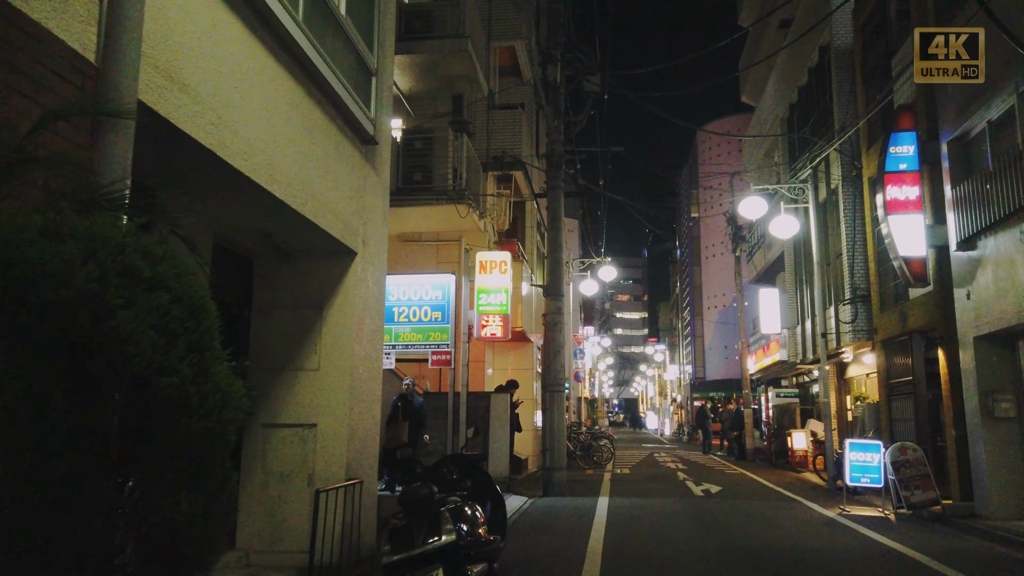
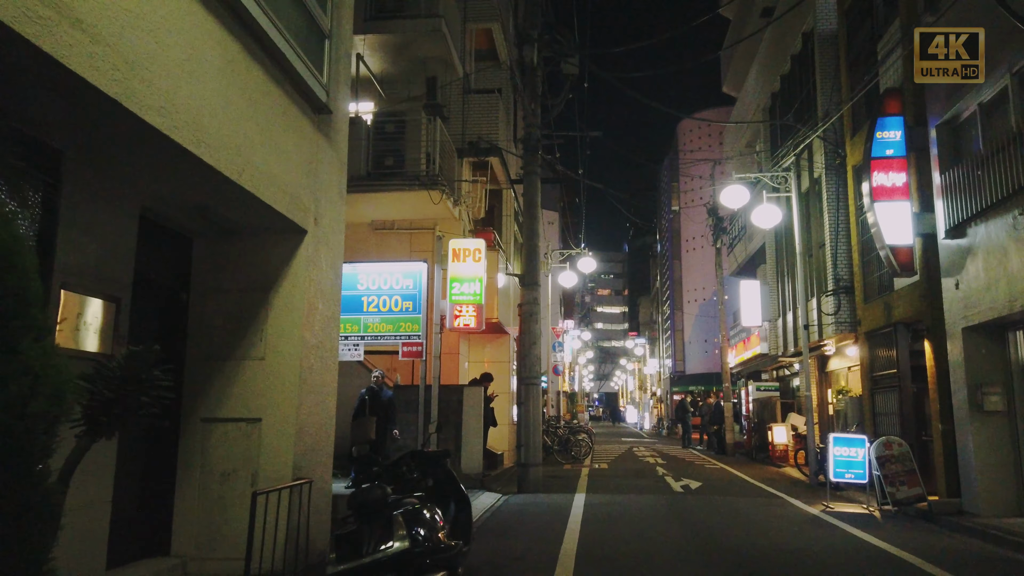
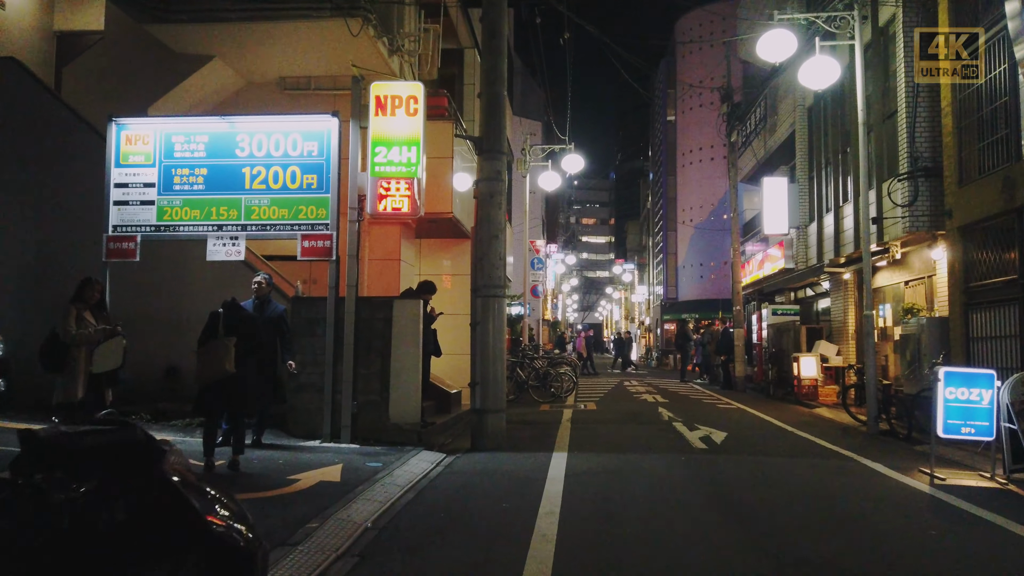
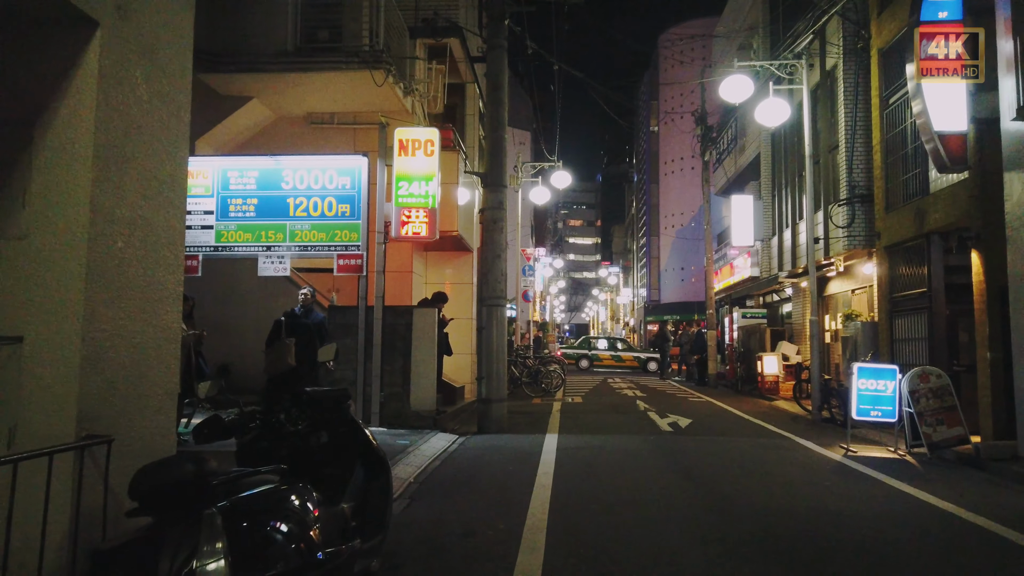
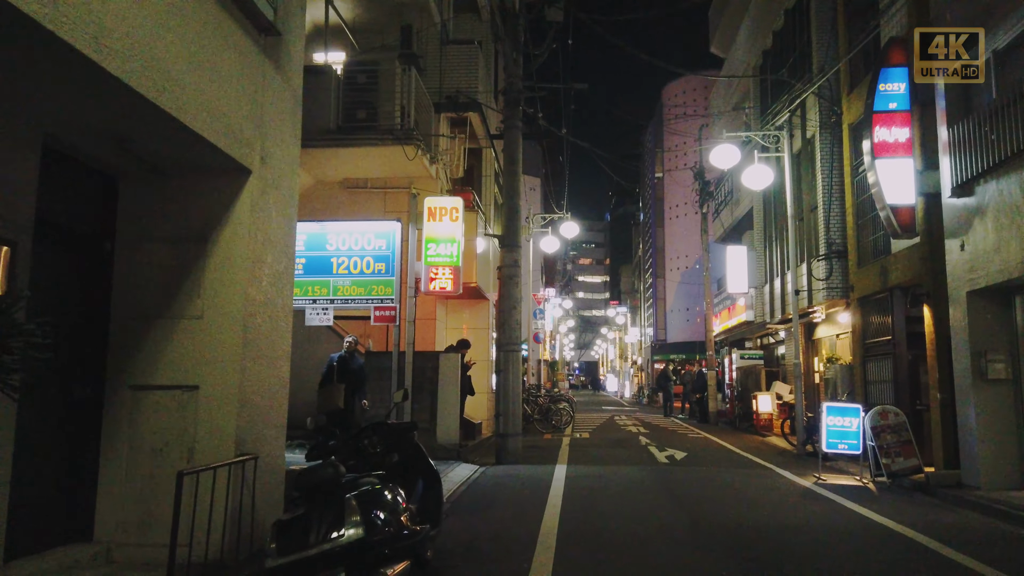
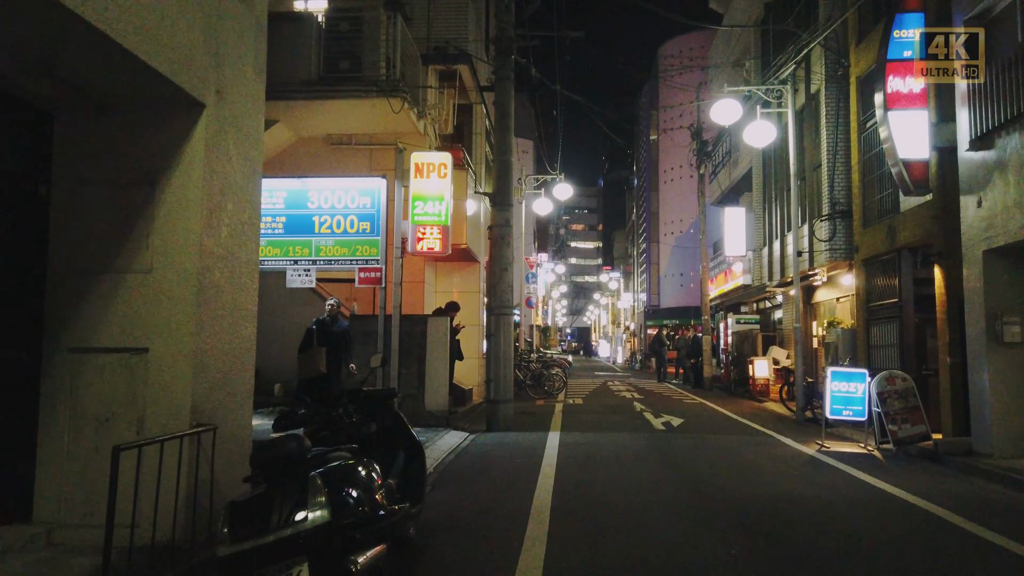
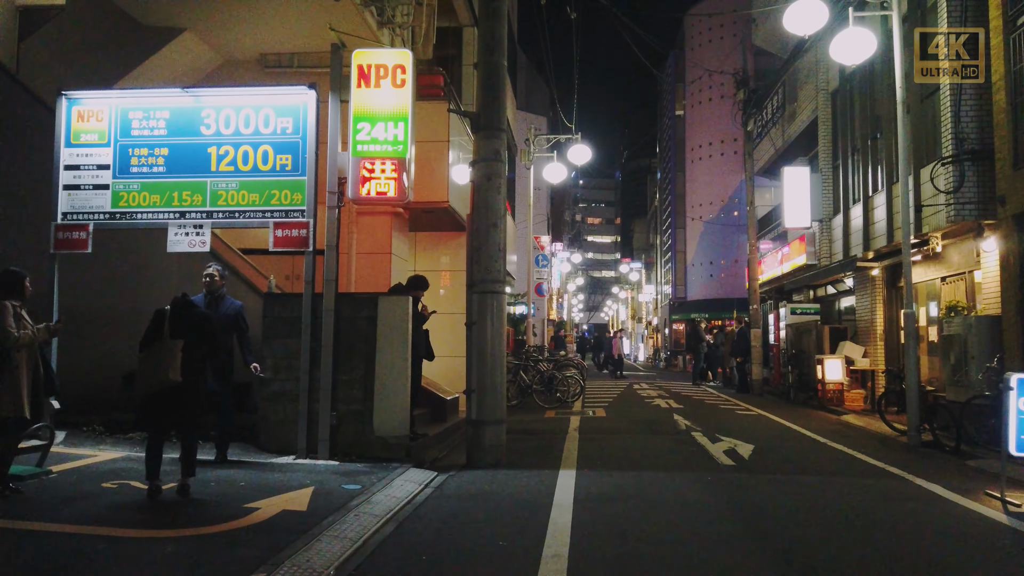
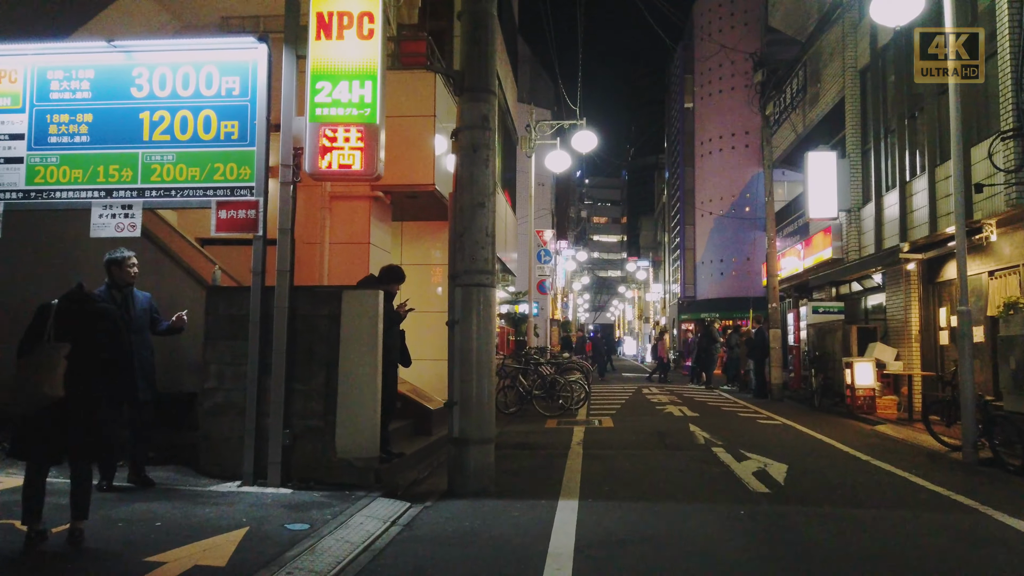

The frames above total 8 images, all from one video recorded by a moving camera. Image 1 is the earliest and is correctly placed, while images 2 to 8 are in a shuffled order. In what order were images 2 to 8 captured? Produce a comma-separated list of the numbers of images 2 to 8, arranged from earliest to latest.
2, 5, 6, 4, 3, 7, 8
